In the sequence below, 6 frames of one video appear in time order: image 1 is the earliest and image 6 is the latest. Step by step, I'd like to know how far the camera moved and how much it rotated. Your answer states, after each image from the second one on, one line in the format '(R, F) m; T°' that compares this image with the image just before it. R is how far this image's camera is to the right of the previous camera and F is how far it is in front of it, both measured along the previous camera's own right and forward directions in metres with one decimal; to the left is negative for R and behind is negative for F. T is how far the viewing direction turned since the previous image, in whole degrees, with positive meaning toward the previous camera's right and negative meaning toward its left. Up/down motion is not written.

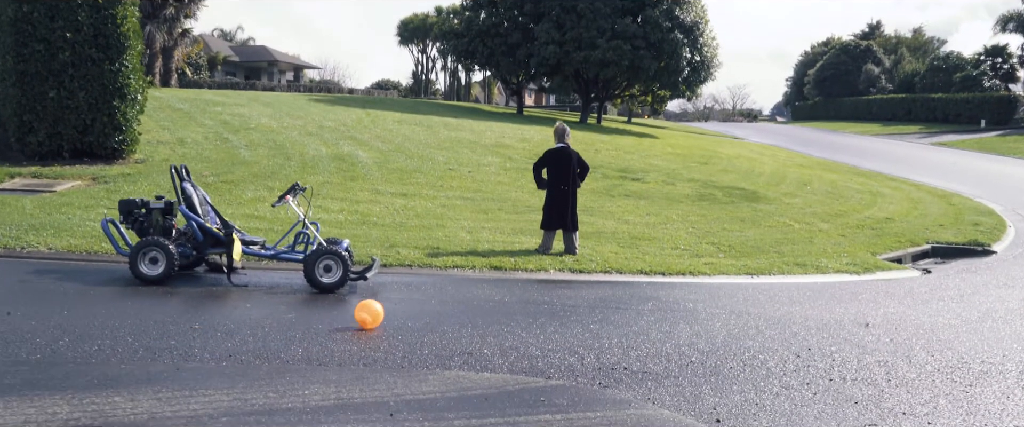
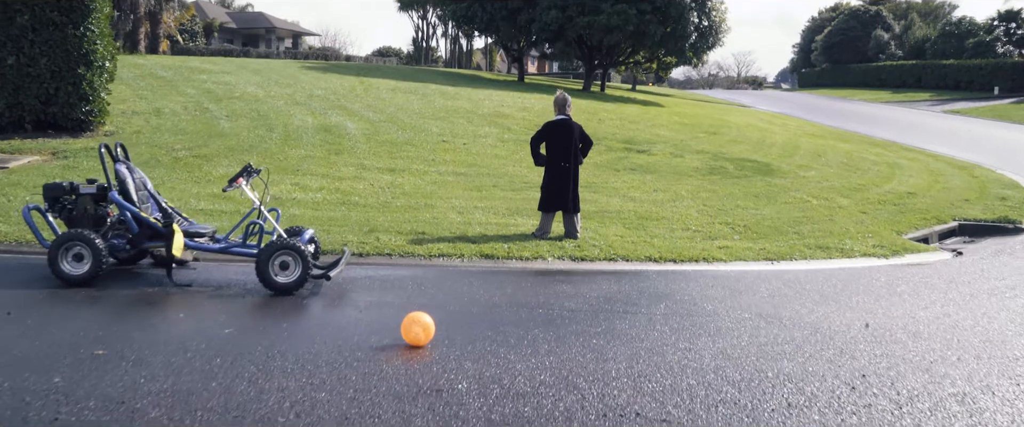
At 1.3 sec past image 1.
(+0.1, +1.0) m; 0°
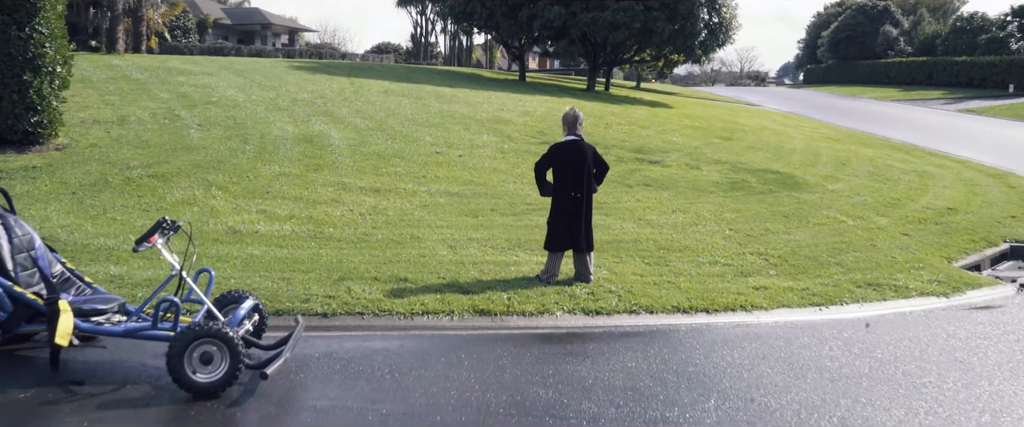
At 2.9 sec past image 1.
(0.0, +1.4) m; 0°
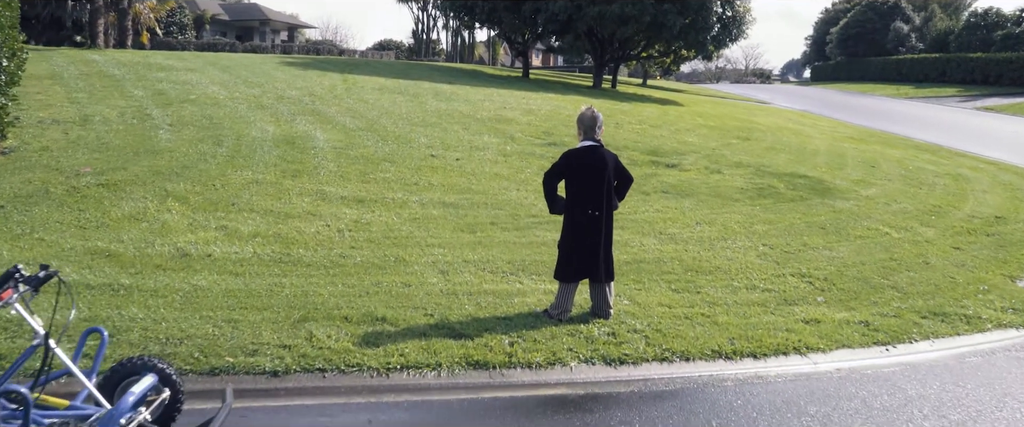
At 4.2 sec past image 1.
(0.0, +1.3) m; 0°
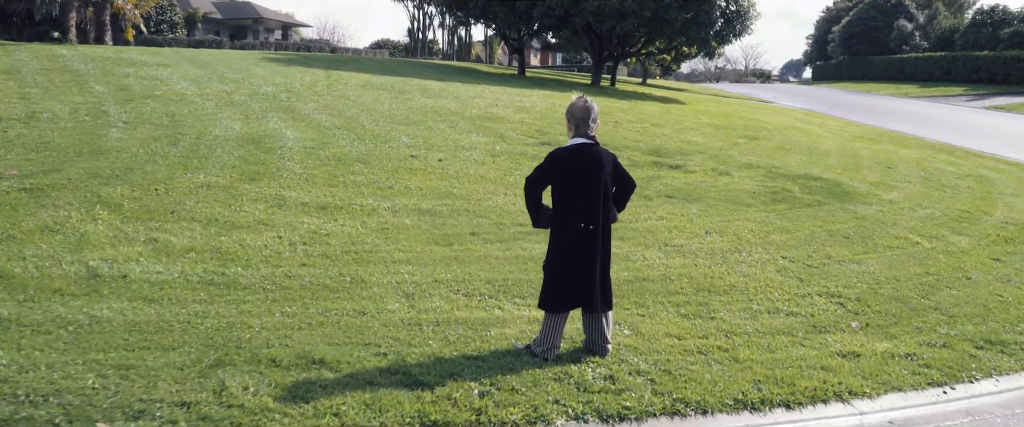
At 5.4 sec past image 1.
(+0.1, +1.1) m; 0°
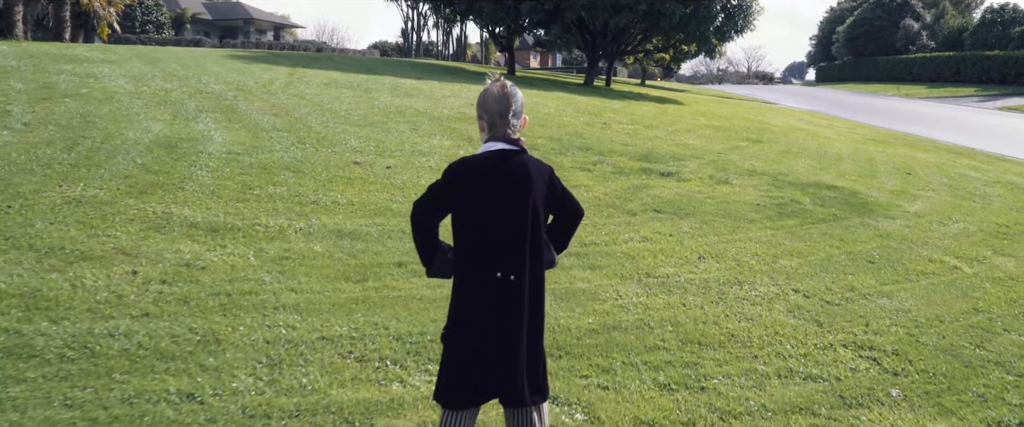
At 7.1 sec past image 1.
(+0.4, +1.7) m; 0°
